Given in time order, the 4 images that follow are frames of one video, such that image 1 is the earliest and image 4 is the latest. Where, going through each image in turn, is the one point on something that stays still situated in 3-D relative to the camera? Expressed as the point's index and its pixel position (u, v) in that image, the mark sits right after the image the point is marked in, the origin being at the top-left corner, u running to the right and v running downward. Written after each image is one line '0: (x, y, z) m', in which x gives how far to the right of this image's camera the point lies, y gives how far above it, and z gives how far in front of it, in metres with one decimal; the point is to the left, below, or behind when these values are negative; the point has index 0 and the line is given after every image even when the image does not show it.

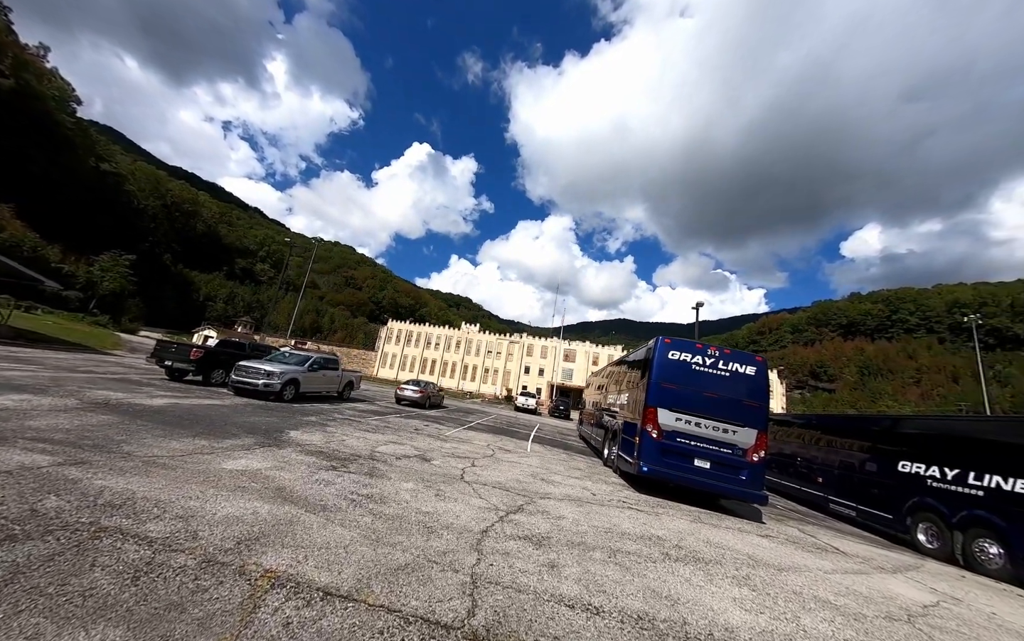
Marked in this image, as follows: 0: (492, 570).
0: (-0.2, -2.3, +3.1) m
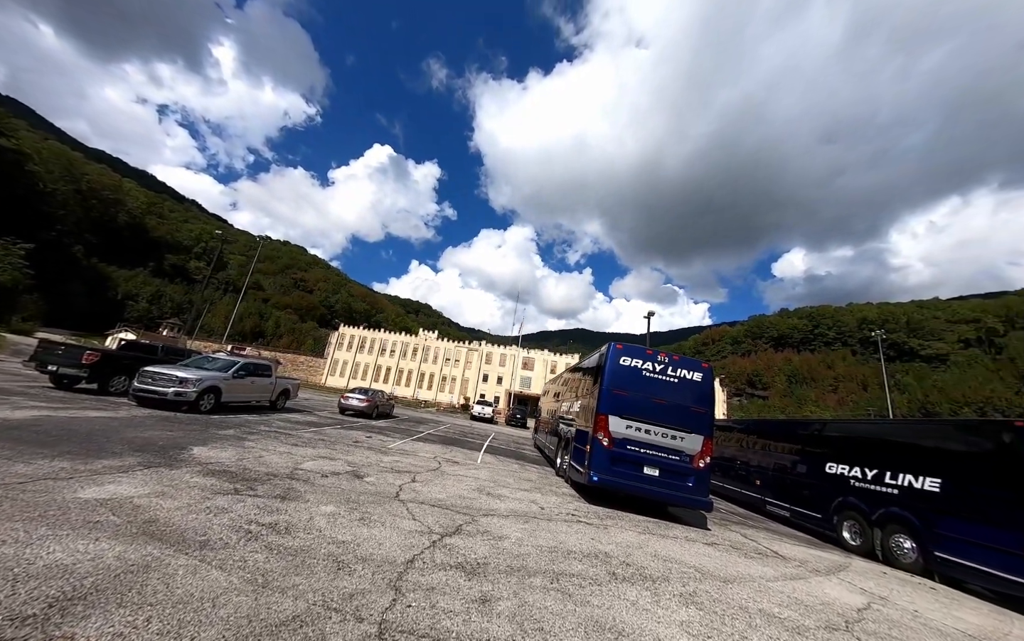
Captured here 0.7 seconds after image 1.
0: (-0.8, -2.2, +2.6) m
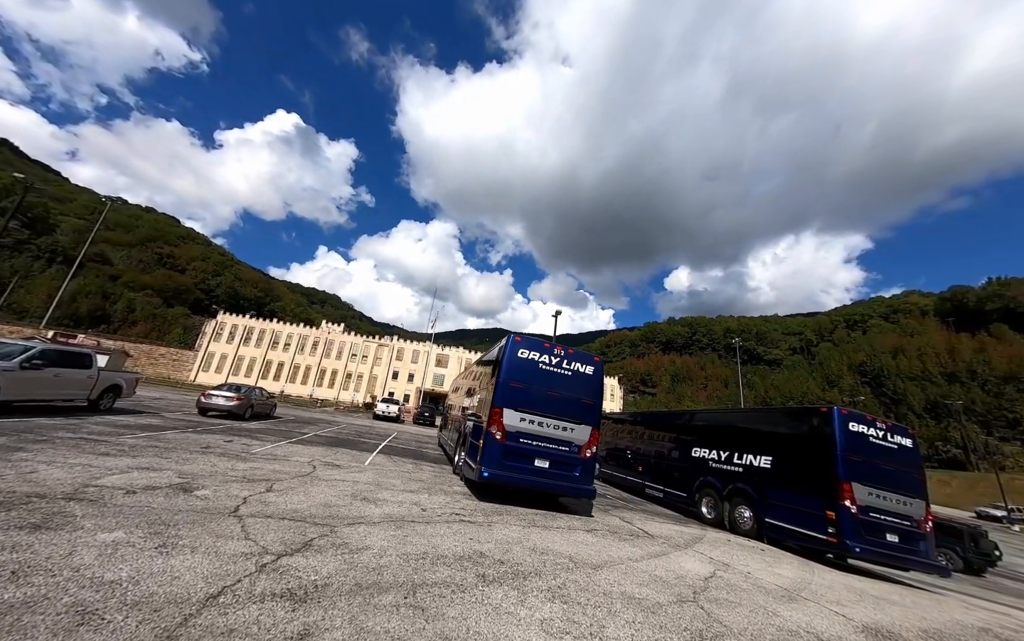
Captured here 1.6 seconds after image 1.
0: (-1.8, -1.9, +1.9) m
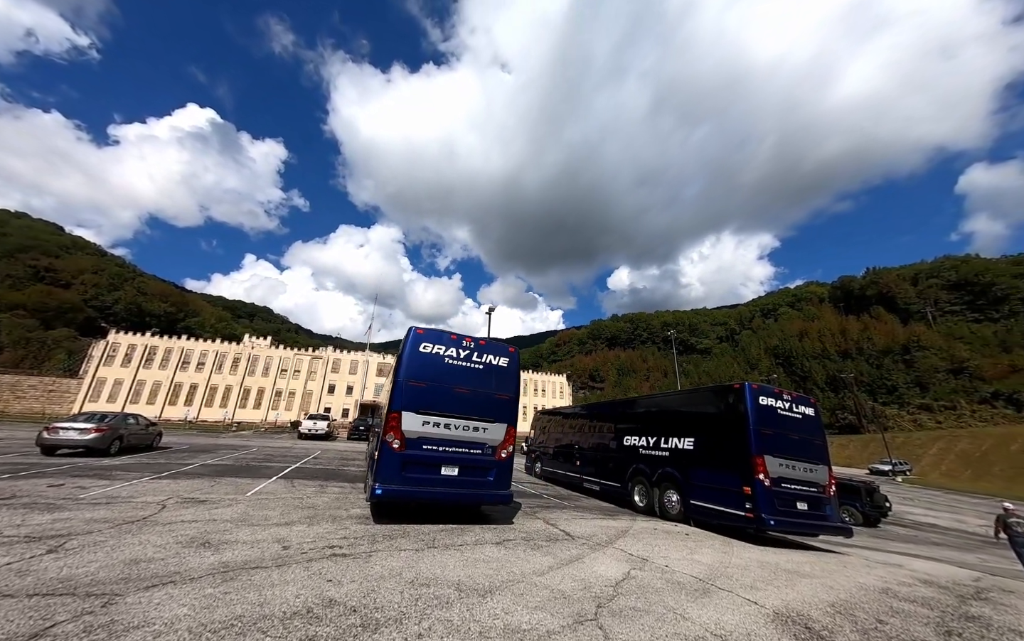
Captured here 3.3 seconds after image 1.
0: (-2.9, -1.8, +0.7) m
